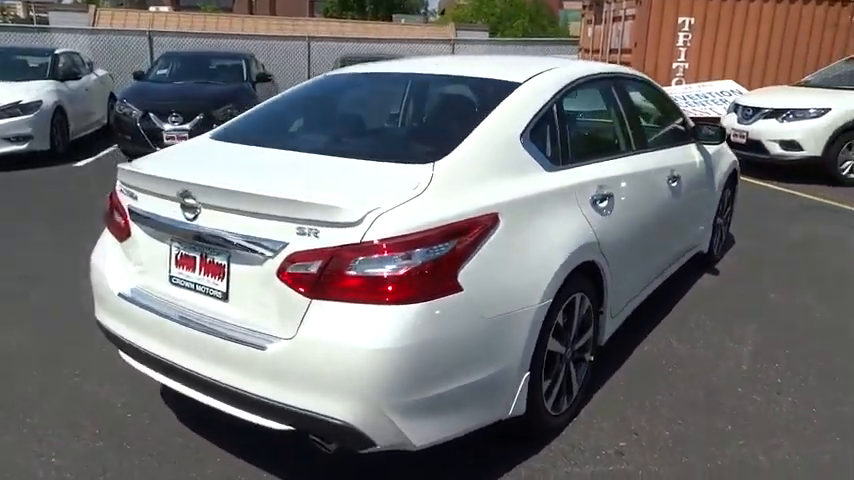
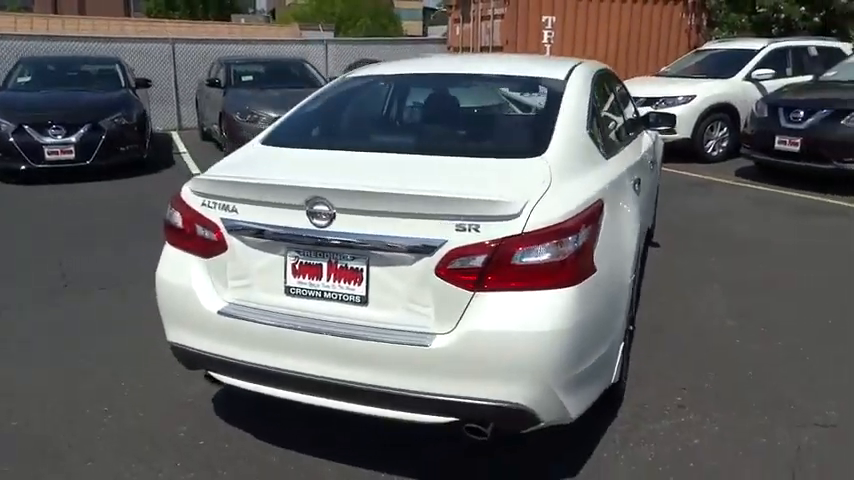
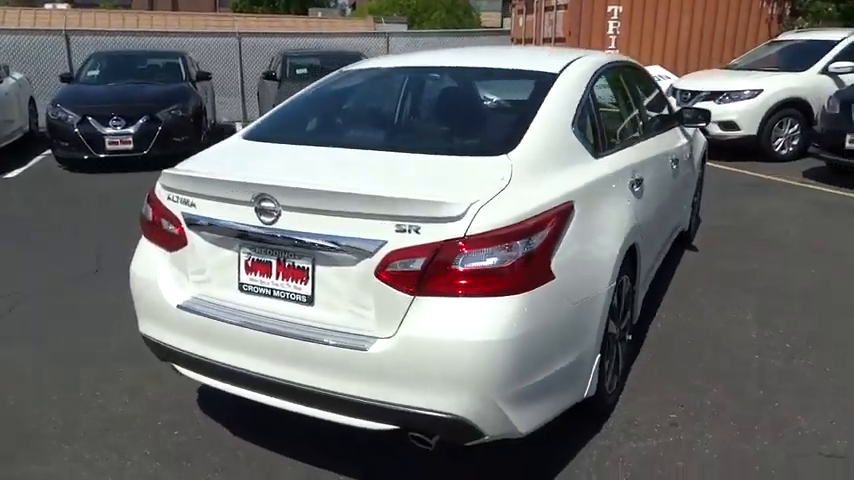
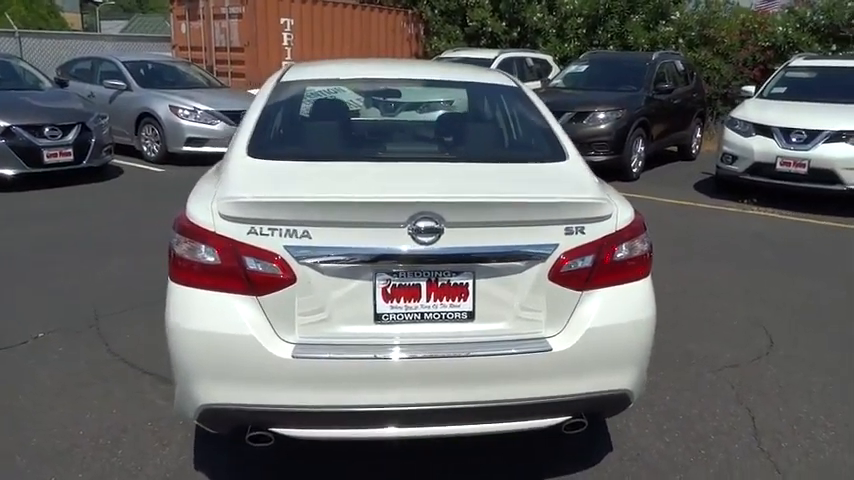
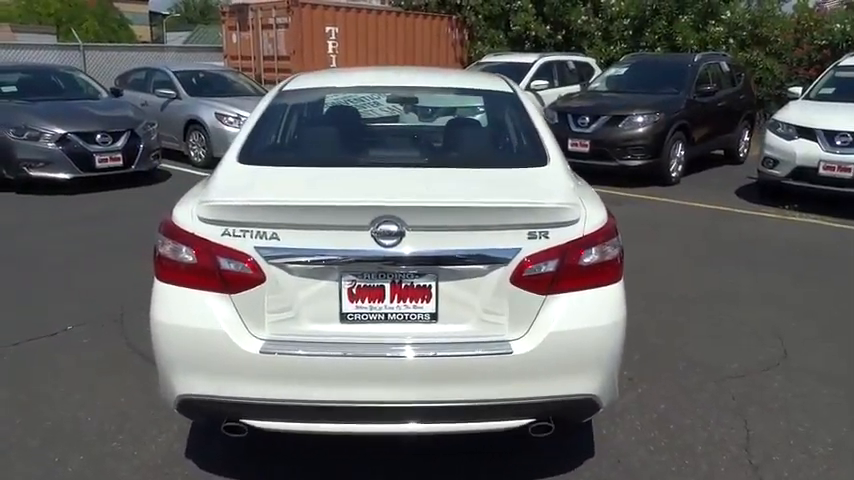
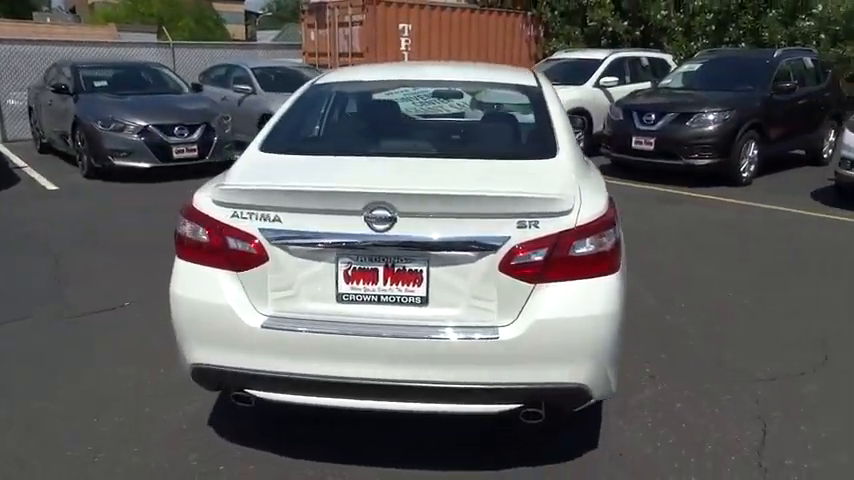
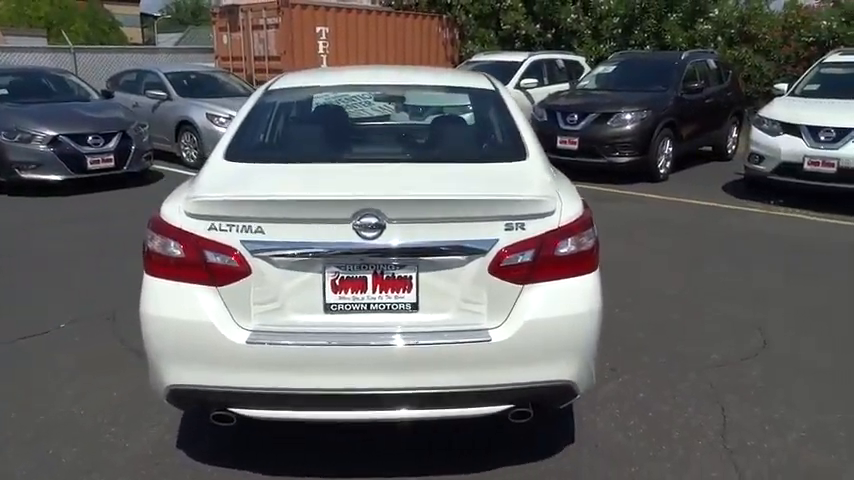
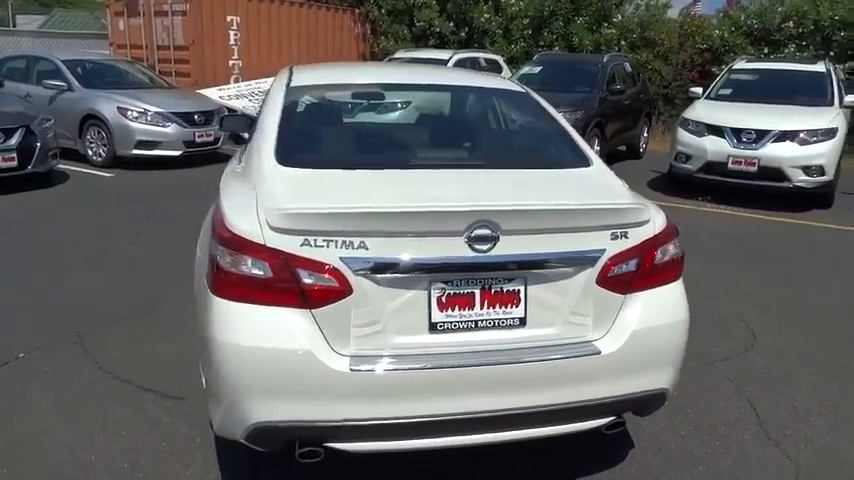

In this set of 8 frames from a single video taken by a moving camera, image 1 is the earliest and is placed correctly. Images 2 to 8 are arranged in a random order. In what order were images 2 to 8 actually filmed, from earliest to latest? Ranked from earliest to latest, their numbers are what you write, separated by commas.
3, 2, 6, 7, 5, 4, 8
